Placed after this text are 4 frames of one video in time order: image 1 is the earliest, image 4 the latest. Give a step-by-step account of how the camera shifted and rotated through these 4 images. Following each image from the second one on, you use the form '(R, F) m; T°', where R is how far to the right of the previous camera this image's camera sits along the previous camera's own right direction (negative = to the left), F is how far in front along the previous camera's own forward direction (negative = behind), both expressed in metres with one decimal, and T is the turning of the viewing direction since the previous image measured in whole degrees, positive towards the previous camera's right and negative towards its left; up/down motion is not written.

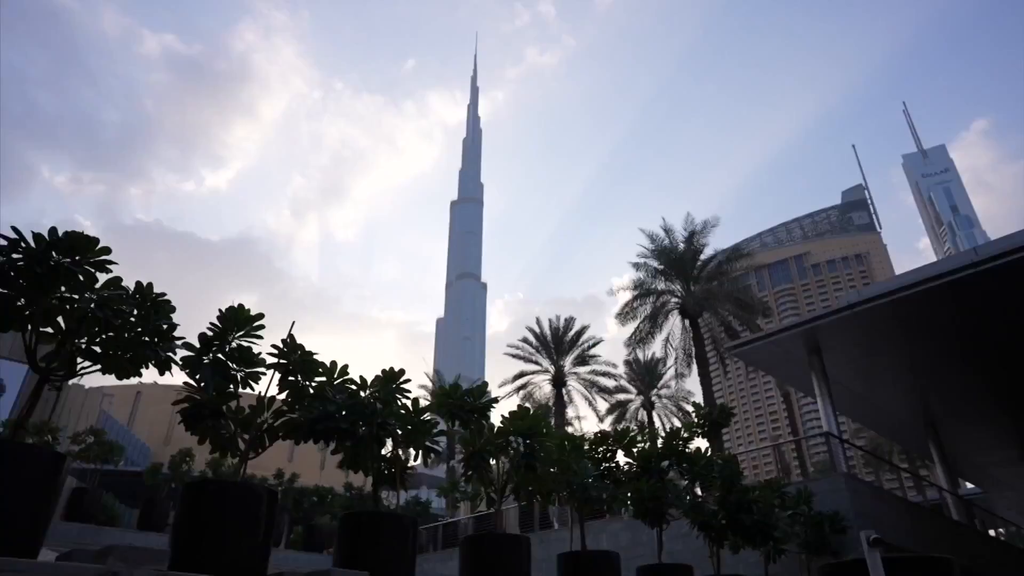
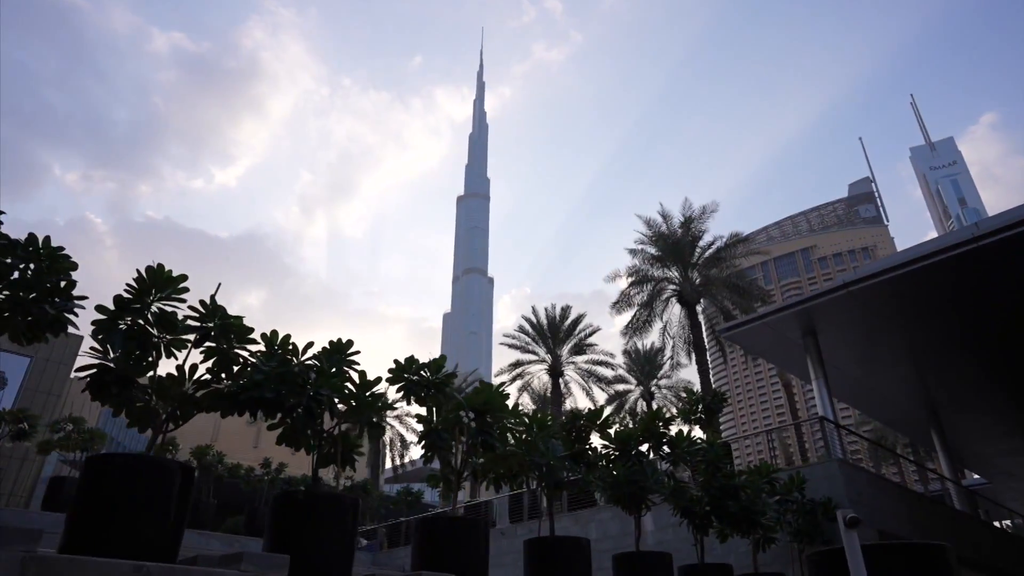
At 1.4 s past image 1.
(+0.5, +0.5) m; -1°
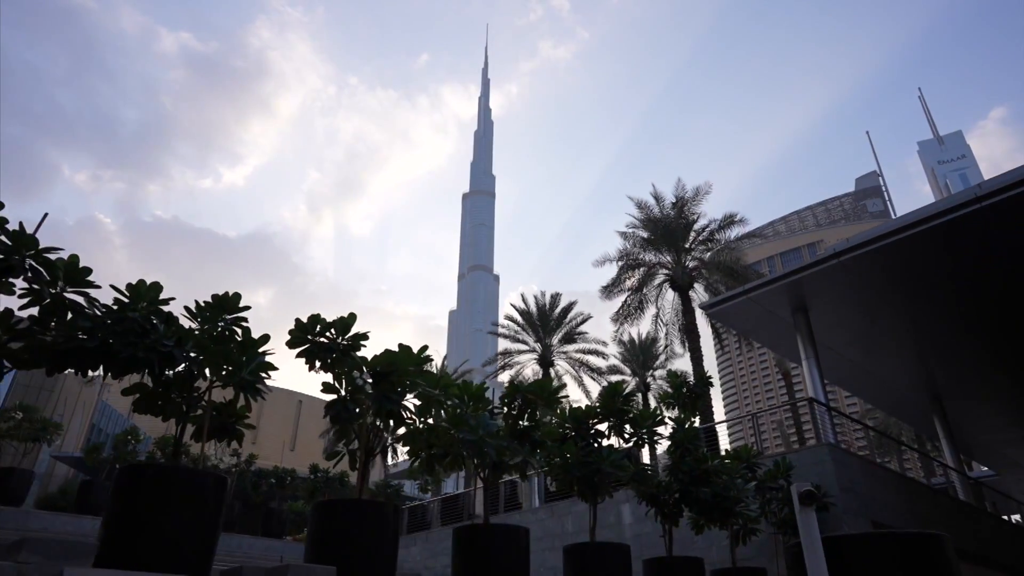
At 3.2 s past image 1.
(+0.9, +1.1) m; -1°
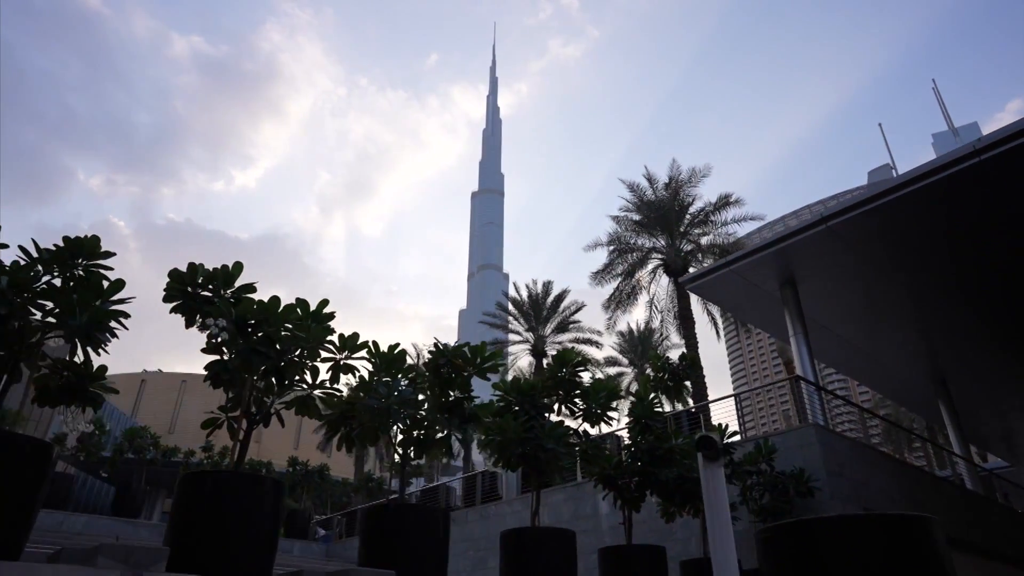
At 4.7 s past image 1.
(+0.9, +0.9) m; -1°
